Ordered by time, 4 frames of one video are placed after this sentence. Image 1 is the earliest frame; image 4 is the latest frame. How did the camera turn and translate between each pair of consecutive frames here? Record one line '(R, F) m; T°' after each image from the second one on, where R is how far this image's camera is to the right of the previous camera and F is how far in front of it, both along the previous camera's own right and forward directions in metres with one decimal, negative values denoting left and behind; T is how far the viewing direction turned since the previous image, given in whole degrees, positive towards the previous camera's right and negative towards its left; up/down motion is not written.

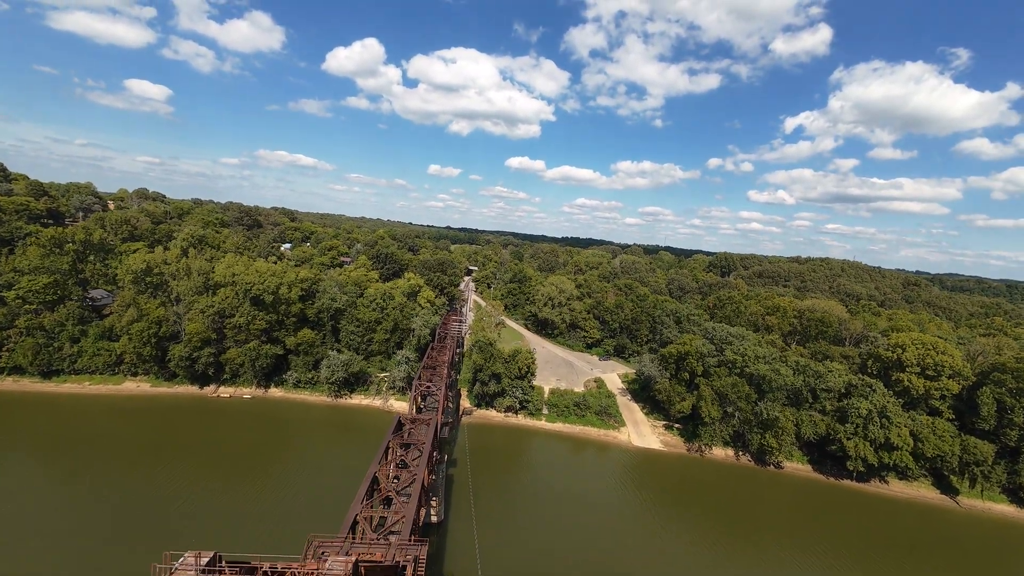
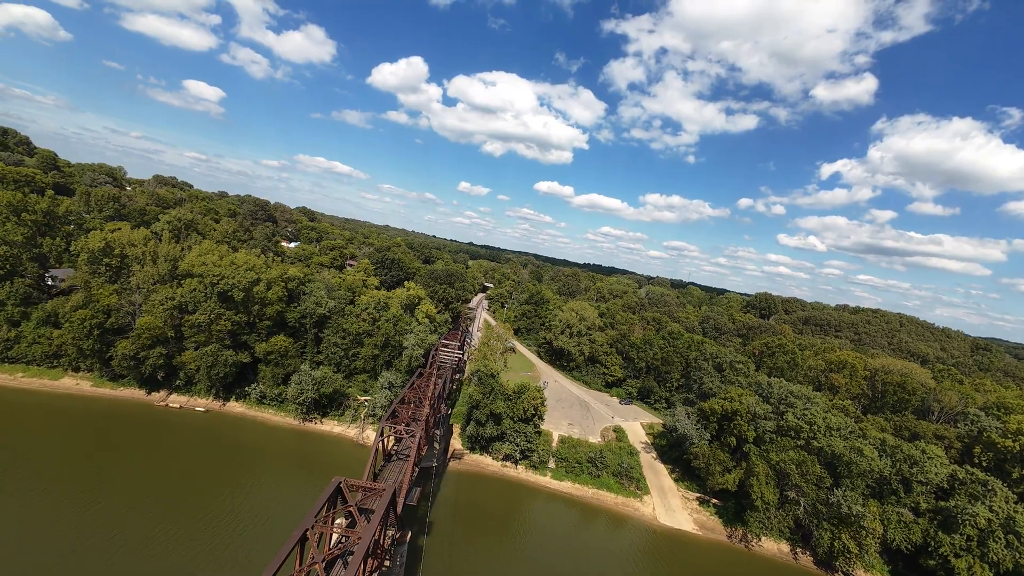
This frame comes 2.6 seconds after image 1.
(+0.5, +7.9) m; -3°
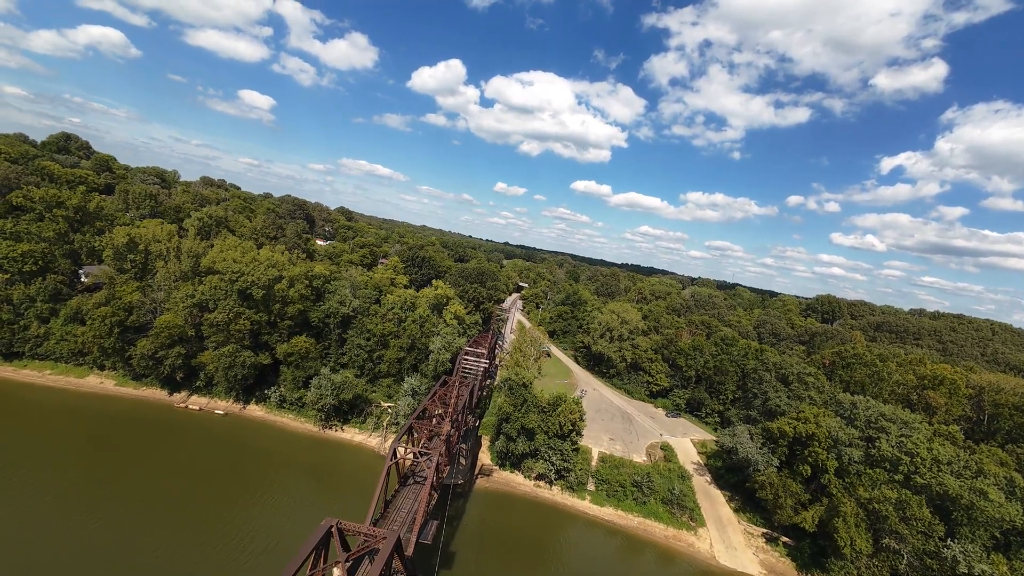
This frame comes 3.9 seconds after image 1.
(+0.1, +4.0) m; -5°
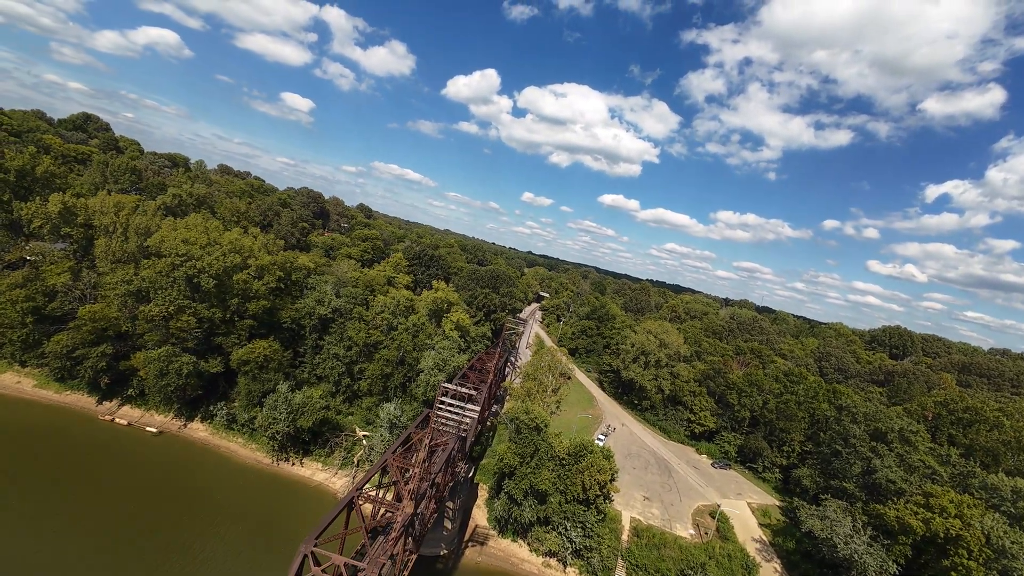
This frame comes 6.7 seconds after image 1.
(+0.3, +8.7) m; -3°
